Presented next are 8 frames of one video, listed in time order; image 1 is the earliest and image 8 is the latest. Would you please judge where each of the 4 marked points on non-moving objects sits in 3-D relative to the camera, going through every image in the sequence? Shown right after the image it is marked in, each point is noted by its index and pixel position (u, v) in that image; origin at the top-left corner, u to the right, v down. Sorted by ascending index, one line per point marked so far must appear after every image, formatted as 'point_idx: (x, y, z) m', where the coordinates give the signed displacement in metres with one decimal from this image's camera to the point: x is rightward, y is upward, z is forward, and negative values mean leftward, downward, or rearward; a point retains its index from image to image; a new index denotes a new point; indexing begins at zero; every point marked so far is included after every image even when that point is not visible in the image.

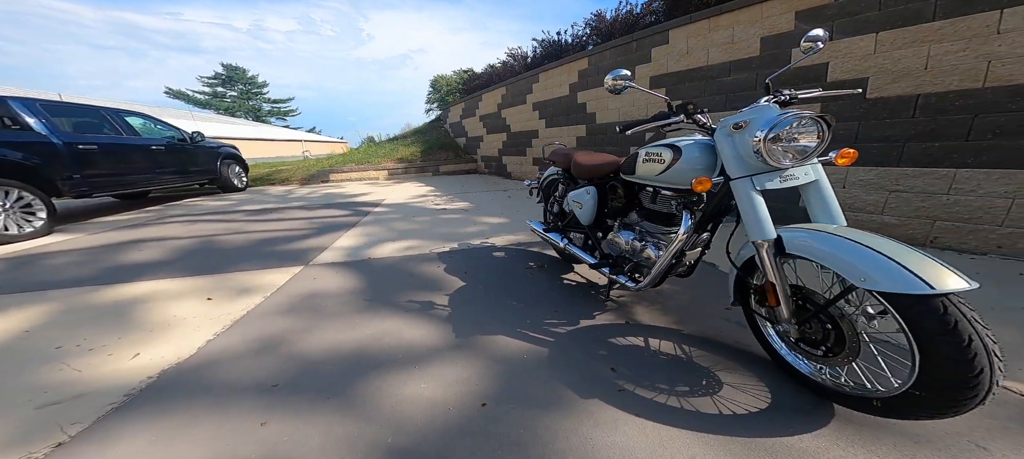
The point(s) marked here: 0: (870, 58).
0: (+2.3, +1.2, +2.7) m
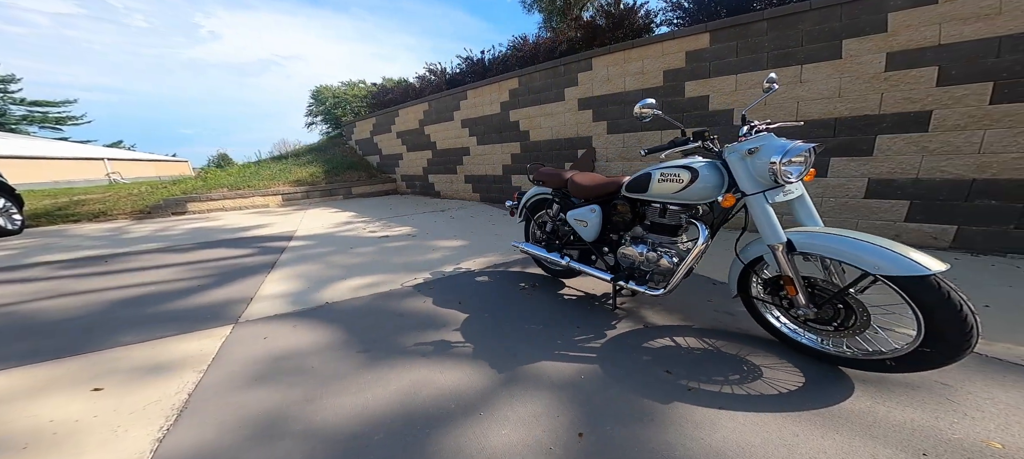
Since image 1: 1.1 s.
0: (+2.0, +1.2, +3.4) m
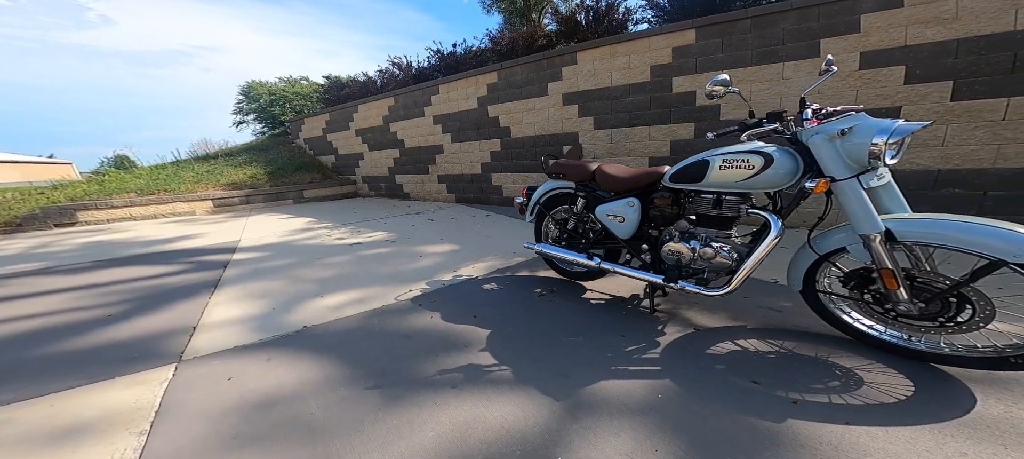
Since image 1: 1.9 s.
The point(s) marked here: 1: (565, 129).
0: (+1.9, +1.2, +3.4) m
1: (+0.7, +1.1, +4.2) m
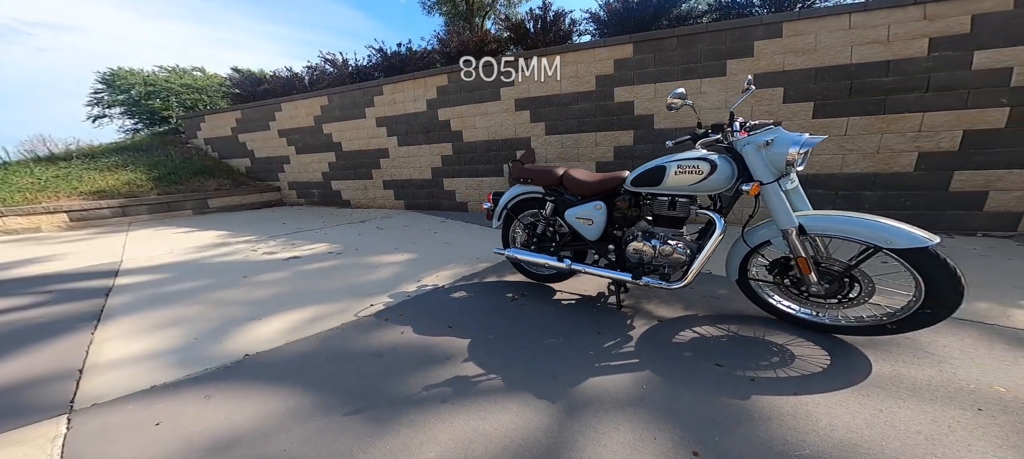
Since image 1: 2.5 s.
0: (+1.5, +1.3, +3.7) m
1: (+0.1, +1.1, +4.3) m
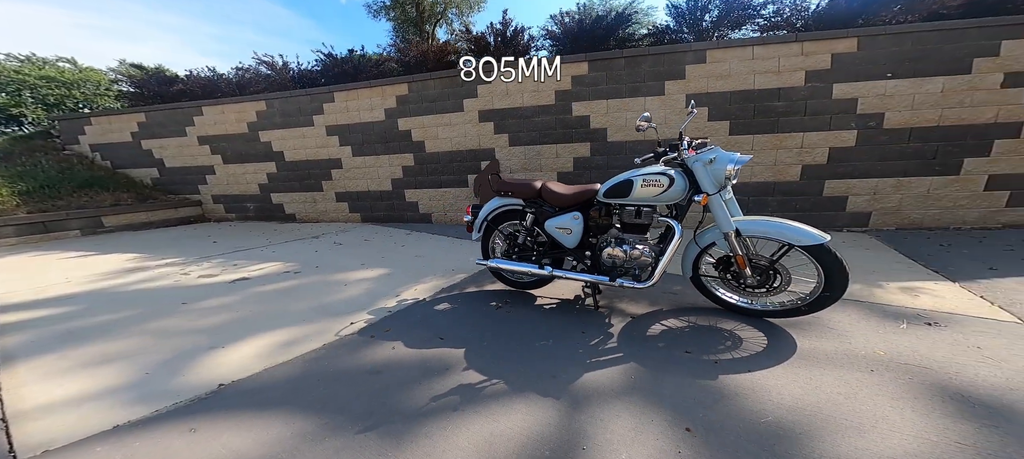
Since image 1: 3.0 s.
0: (+1.1, +1.2, +4.1) m
1: (-0.4, +1.0, +4.4) m
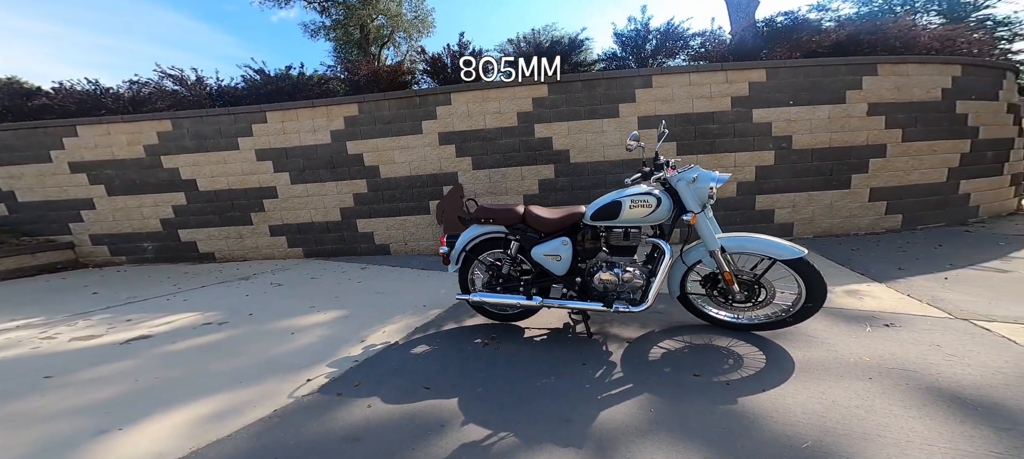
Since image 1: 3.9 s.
0: (+0.7, +1.0, +4.1) m
1: (-0.8, +0.7, +4.2) m
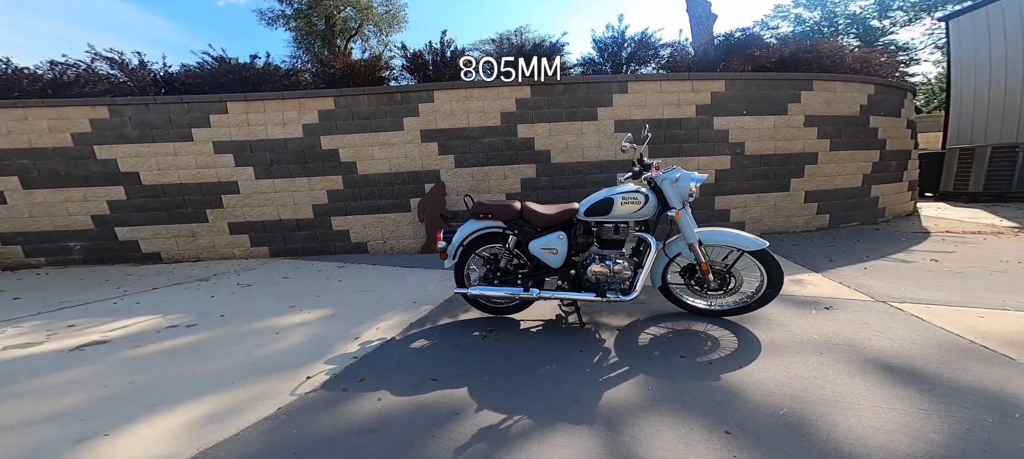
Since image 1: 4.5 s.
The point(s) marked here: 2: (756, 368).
0: (+0.4, +1.0, +4.3) m
1: (-1.0, +0.7, +4.2) m
2: (+1.3, -0.7, +2.1) m
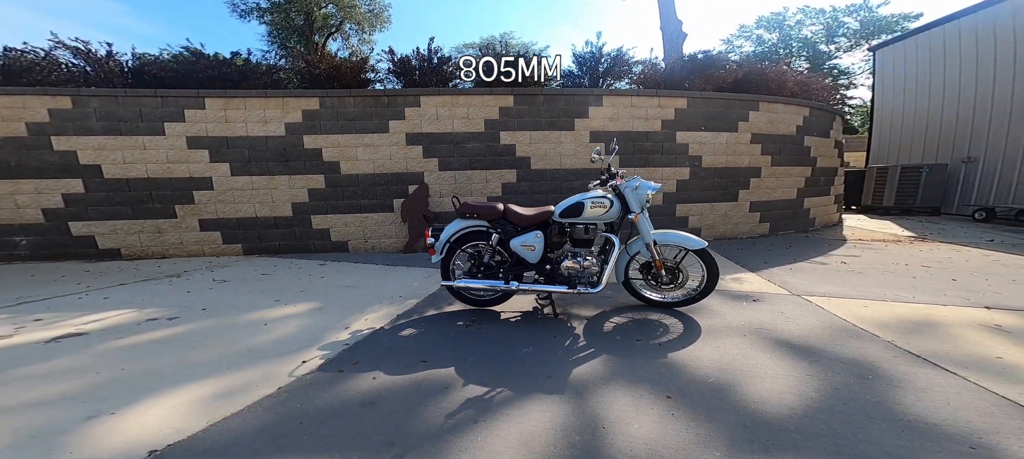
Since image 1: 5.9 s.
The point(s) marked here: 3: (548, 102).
0: (+0.2, +1.0, +4.6) m
1: (-1.3, +0.7, +4.4) m
2: (+1.2, -0.8, +2.5) m
3: (+0.3, +1.5, +4.6) m
